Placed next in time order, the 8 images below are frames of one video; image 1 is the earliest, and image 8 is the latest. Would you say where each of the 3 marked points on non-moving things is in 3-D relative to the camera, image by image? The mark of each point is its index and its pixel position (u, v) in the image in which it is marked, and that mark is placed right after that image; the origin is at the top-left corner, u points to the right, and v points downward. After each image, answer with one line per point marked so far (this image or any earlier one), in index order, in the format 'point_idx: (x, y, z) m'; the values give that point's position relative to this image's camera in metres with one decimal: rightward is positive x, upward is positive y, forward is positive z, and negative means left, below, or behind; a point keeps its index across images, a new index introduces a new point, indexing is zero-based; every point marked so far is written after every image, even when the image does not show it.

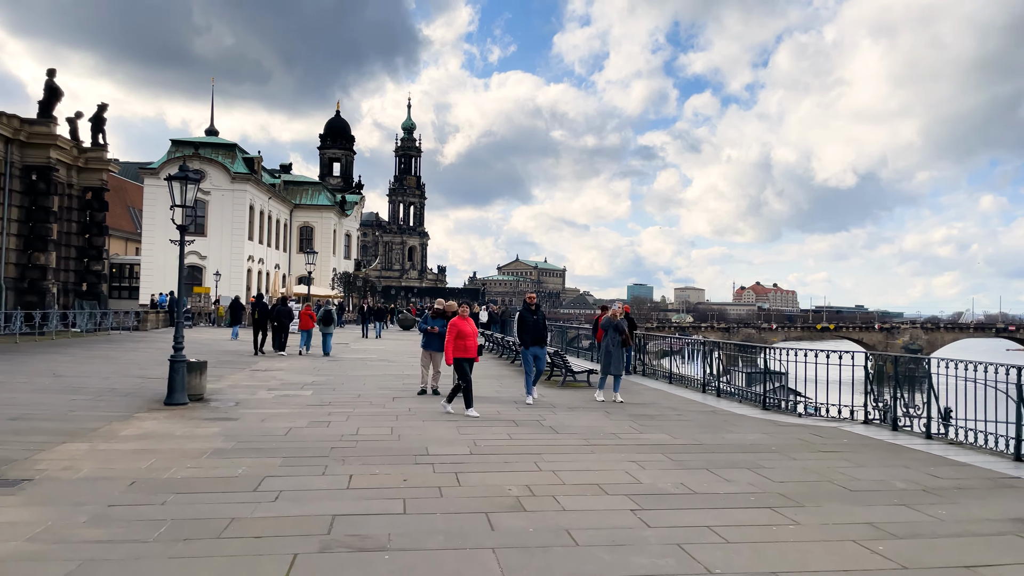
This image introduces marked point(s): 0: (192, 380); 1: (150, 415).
0: (-5.1, -1.5, +12.4) m
1: (-5.0, -1.7, +10.6) m
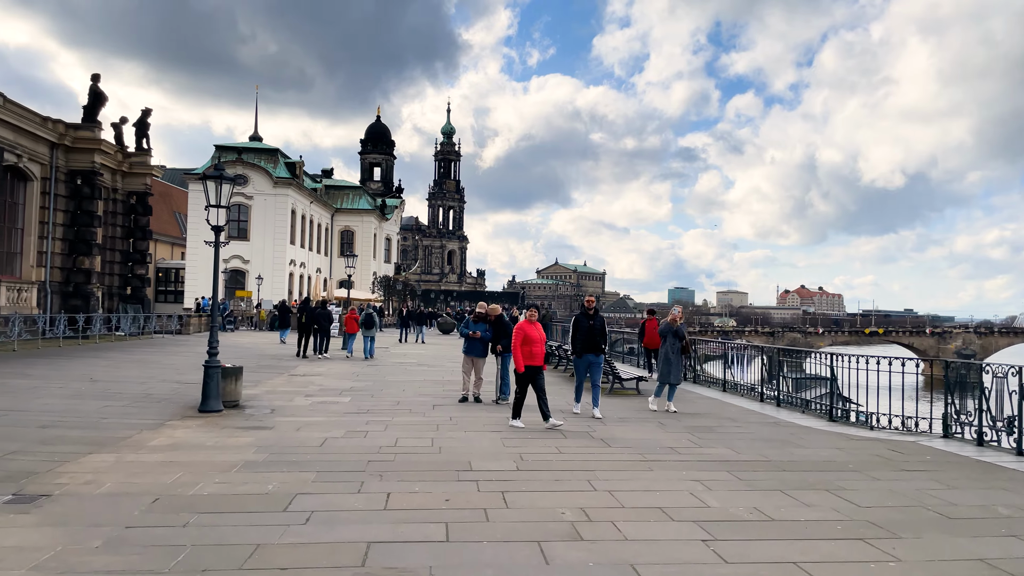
0: (-4.4, -1.5, +12.0) m
1: (-4.3, -1.8, +10.1) m
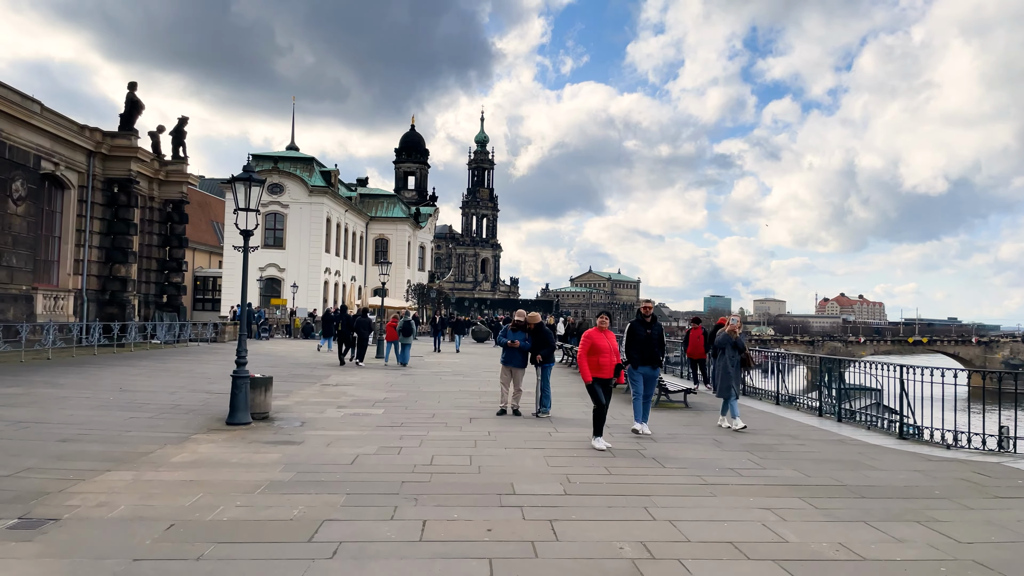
0: (-3.8, -1.6, +11.5) m
1: (-3.8, -1.9, +9.6) m
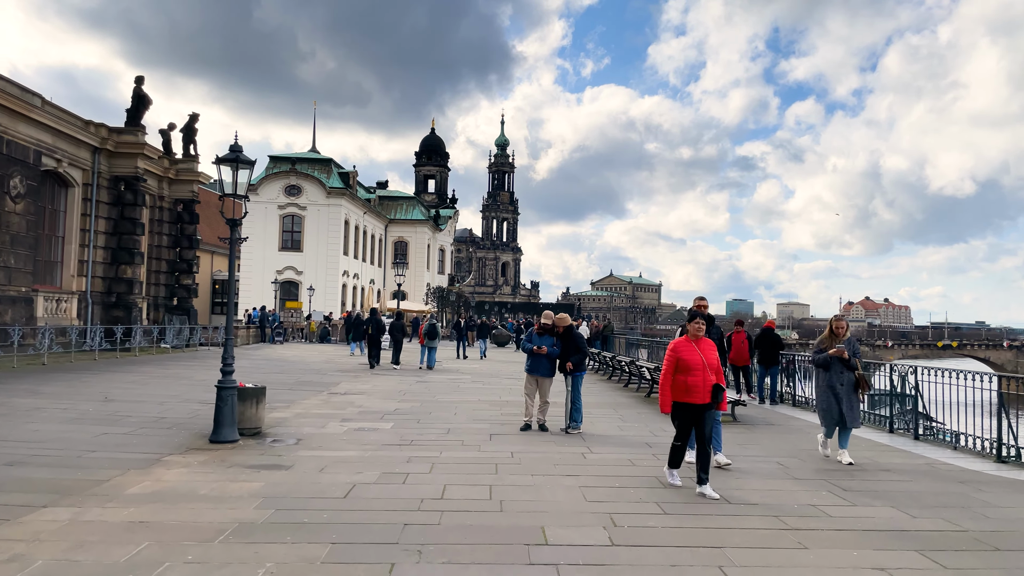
0: (-3.5, -1.6, +10.1) m
1: (-3.5, -1.8, +8.2) m
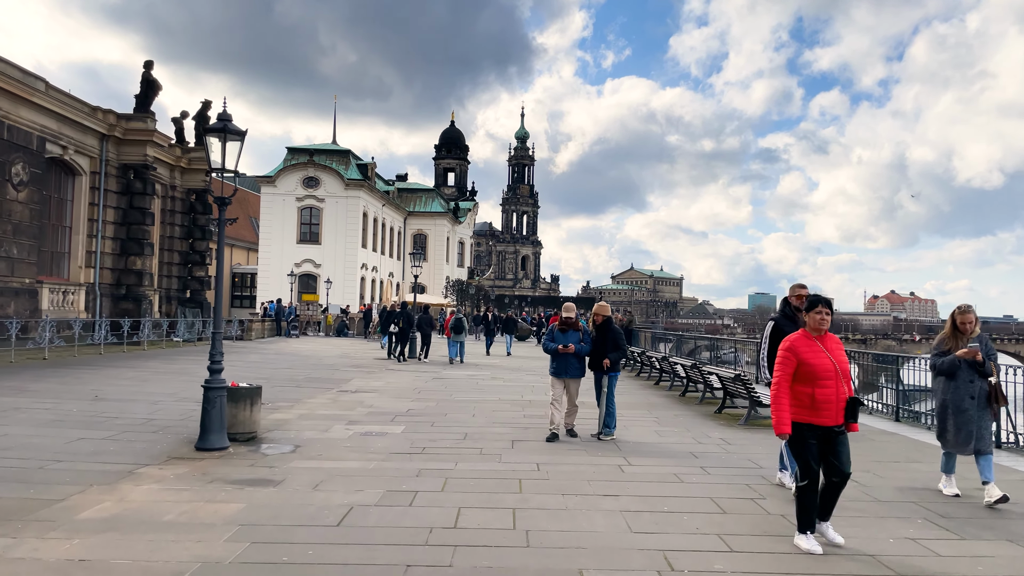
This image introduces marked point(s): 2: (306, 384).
0: (-3.2, -1.5, +9.0) m
1: (-3.3, -1.7, +7.1) m
2: (-4.2, -2.0, +15.7) m
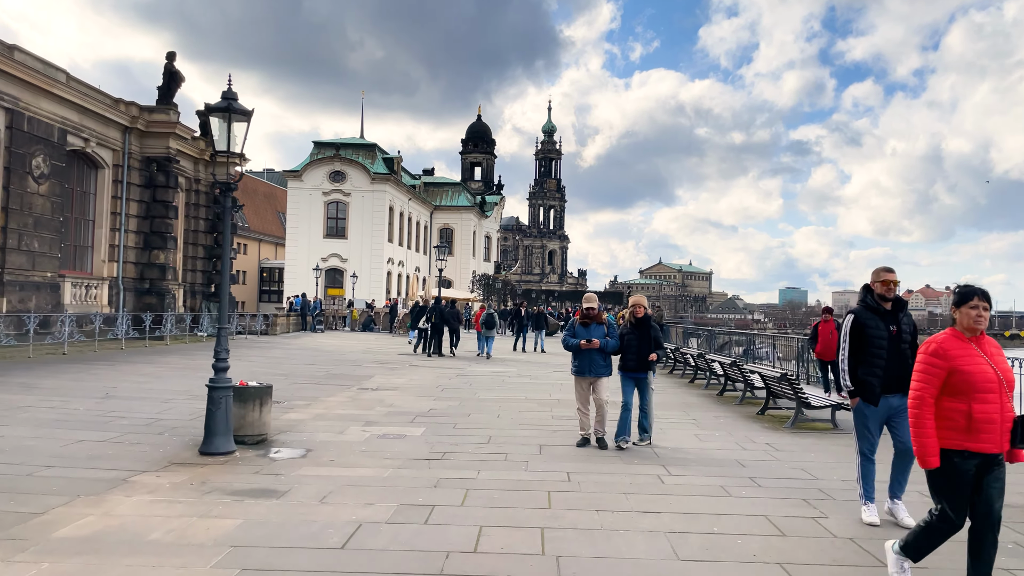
0: (-2.9, -1.4, +8.4) m
1: (-3.0, -1.6, +6.5) m
2: (-3.7, -1.8, +15.1) m
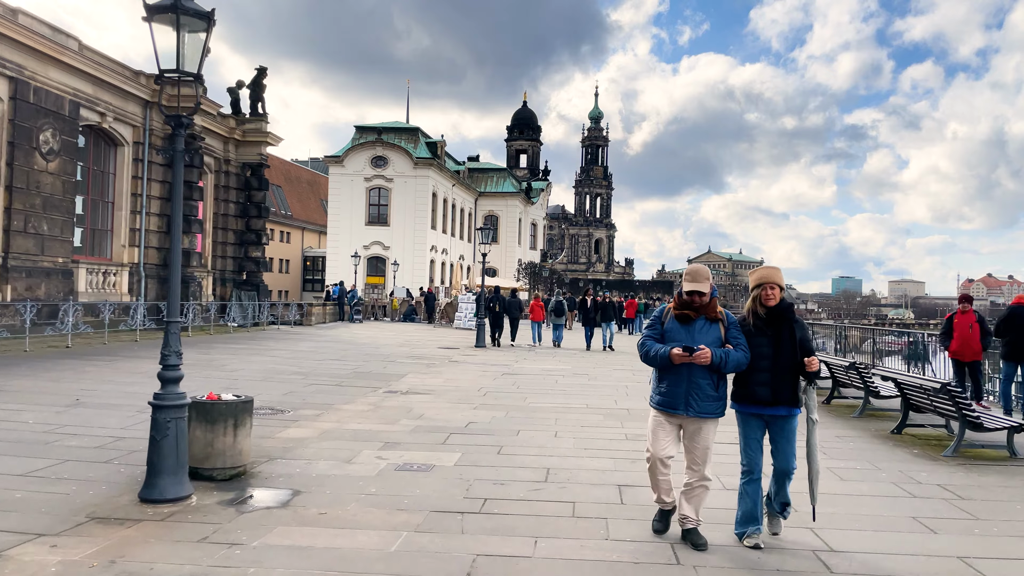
0: (-2.3, -1.2, +6.1) m
1: (-2.6, -1.5, +4.2) m
2: (-2.7, -1.6, +12.9) m
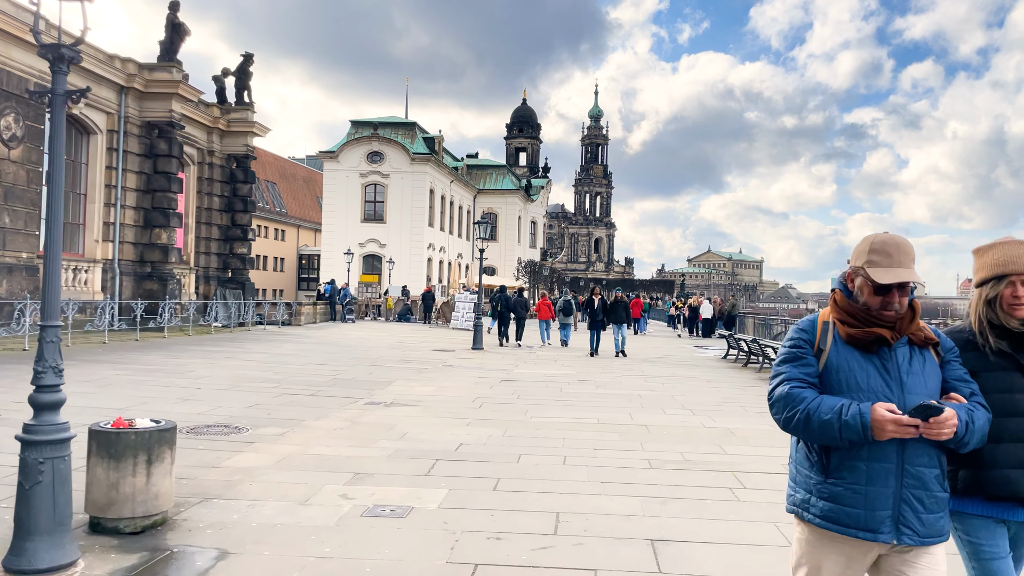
0: (-2.3, -1.2, +4.6) m
1: (-2.6, -1.4, +2.8) m
2: (-2.7, -1.5, +11.4) m
